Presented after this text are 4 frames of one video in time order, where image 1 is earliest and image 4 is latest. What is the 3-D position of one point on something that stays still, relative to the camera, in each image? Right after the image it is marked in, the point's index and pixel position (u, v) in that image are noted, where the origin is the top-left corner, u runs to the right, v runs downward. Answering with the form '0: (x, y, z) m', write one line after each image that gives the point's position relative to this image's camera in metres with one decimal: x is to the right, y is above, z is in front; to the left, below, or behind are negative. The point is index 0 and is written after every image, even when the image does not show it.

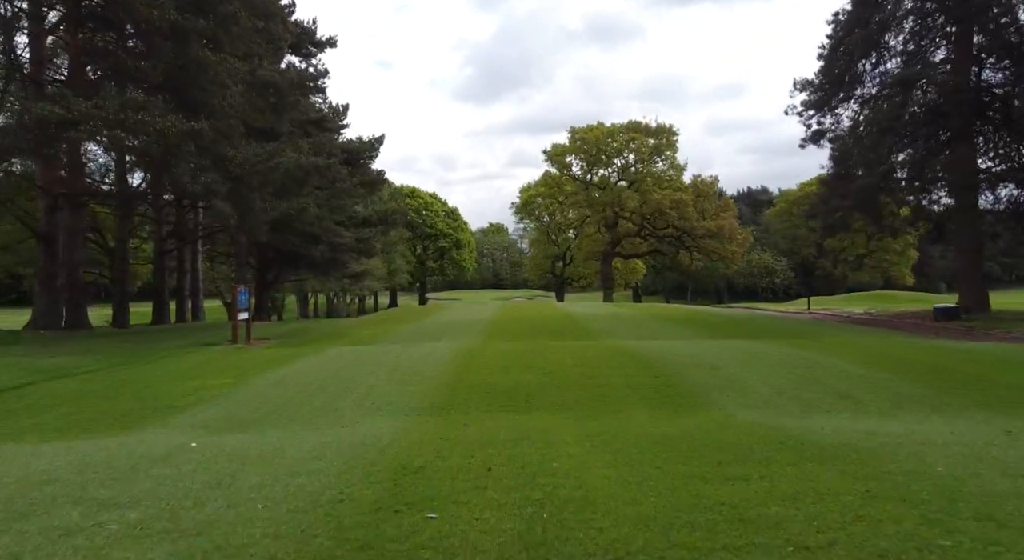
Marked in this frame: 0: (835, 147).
0: (+8.0, +3.3, +17.7) m
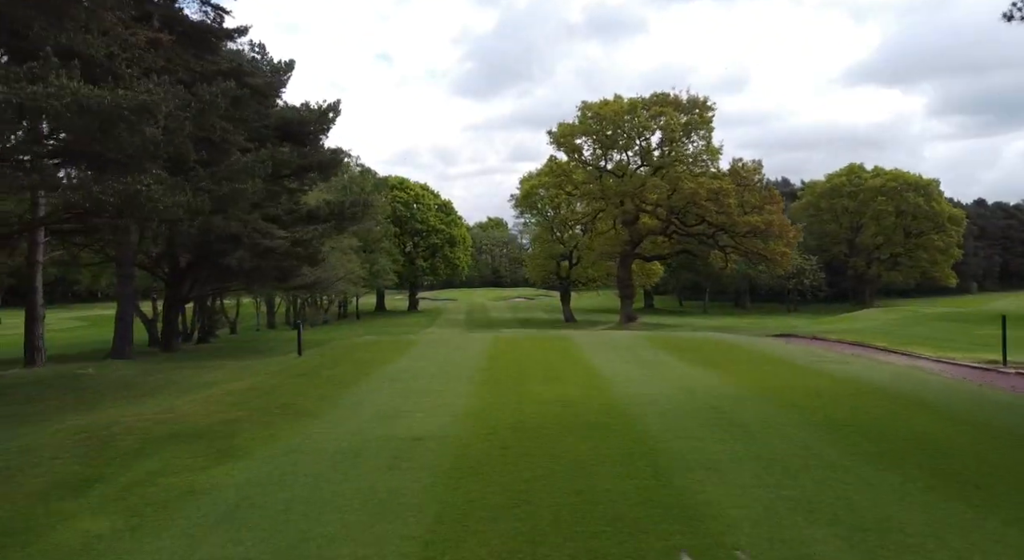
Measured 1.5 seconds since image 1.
0: (+7.9, +2.6, +9.1) m
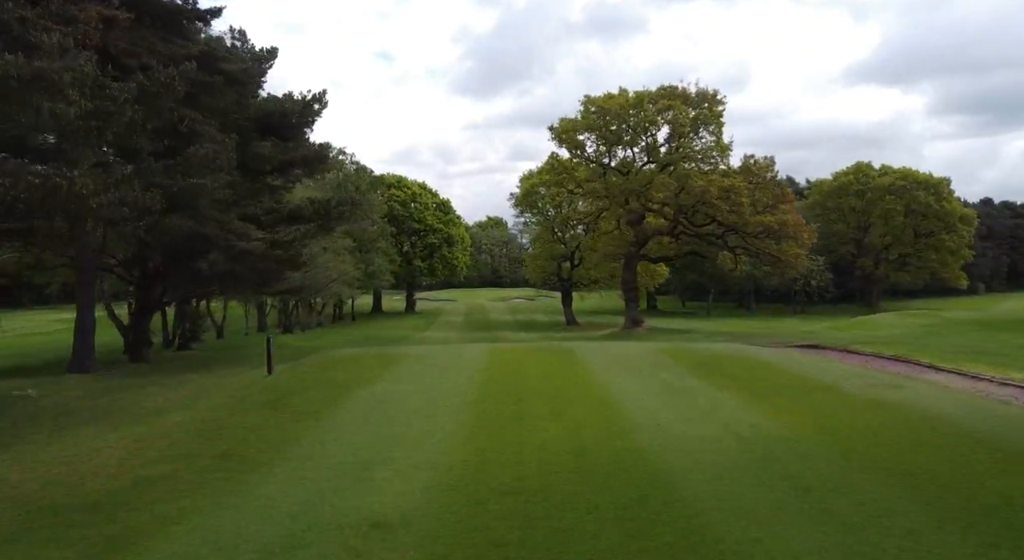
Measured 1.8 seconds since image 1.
0: (+7.9, +2.4, +7.2) m
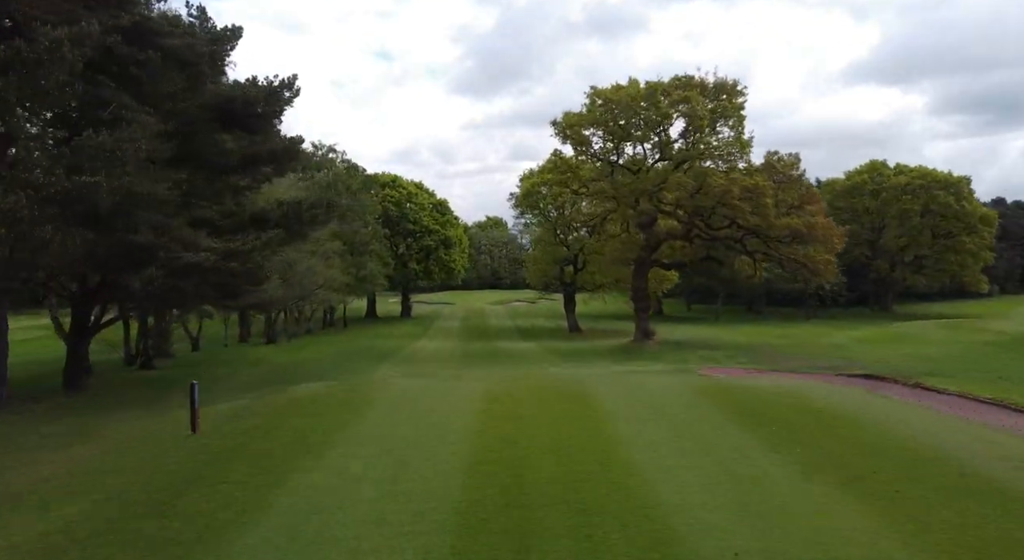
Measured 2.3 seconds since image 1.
0: (+7.9, +2.0, +3.8) m
